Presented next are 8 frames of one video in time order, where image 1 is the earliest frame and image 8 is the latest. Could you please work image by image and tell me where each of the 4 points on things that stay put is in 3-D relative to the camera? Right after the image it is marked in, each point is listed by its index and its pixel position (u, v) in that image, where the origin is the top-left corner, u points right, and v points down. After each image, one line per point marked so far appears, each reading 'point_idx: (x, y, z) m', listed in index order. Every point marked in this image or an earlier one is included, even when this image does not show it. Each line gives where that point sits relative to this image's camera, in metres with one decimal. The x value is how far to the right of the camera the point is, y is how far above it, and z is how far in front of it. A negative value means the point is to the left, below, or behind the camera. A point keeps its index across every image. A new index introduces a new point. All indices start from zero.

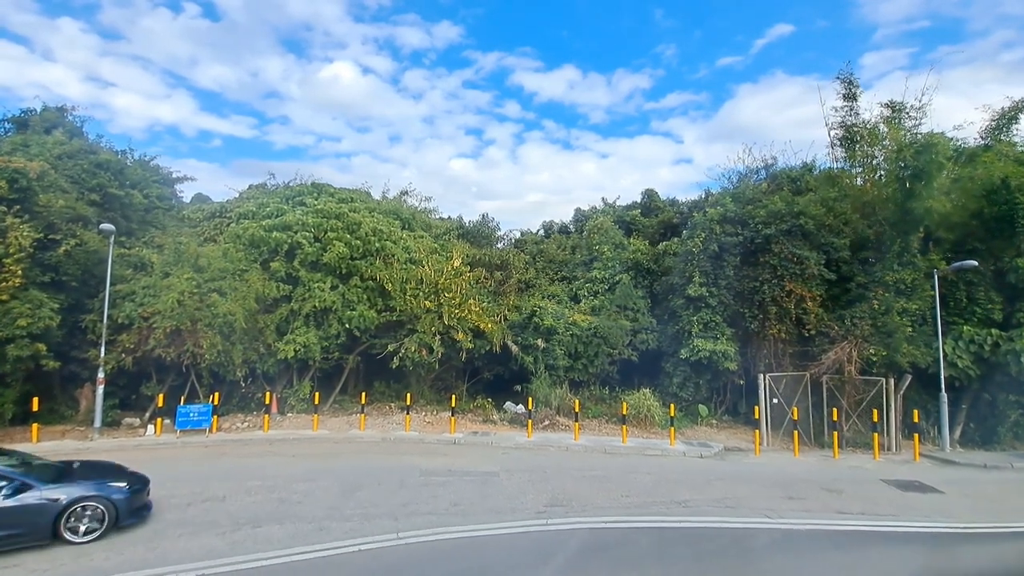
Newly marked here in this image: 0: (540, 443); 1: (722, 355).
0: (+0.8, -4.4, +14.5) m
1: (+6.9, -2.2, +16.6) m
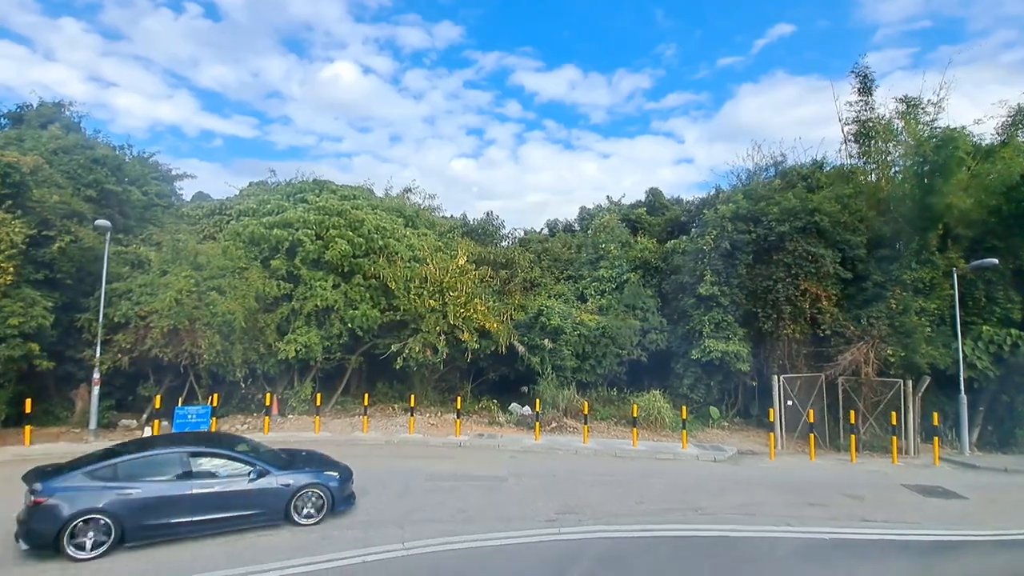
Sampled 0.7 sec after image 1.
0: (+1.0, -4.4, +14.1) m
1: (+7.1, -2.2, +16.2) m
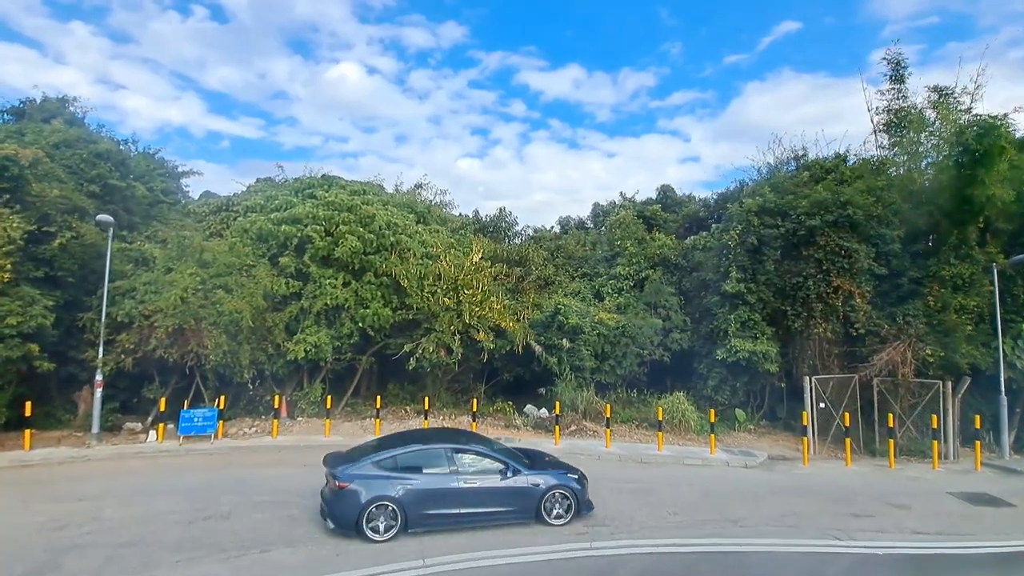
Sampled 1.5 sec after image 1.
0: (+1.5, -4.3, +13.4) m
1: (+7.6, -2.1, +15.4) m
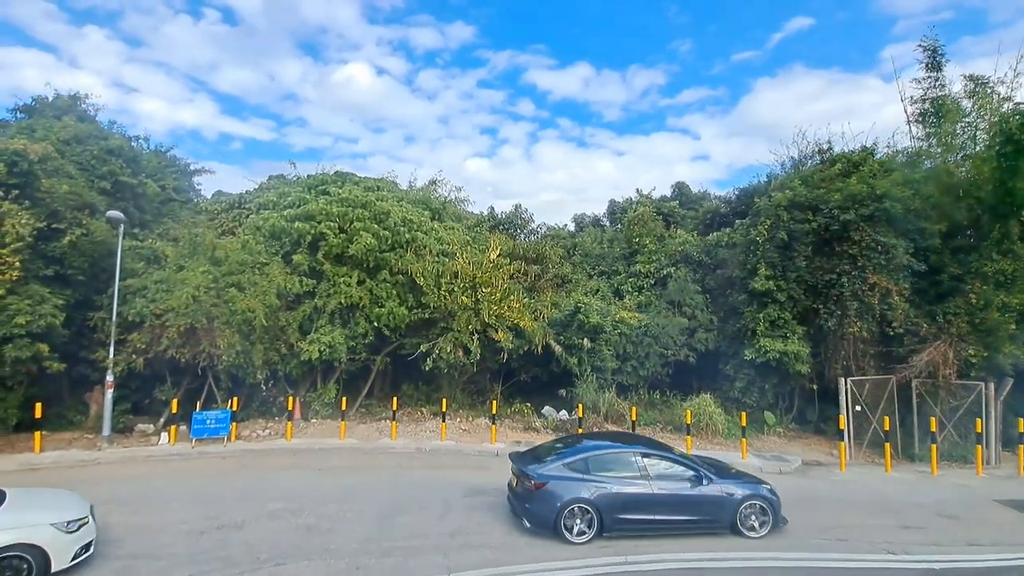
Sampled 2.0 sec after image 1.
0: (+2.0, -4.2, +12.9) m
1: (+8.2, -2.0, +14.8) m
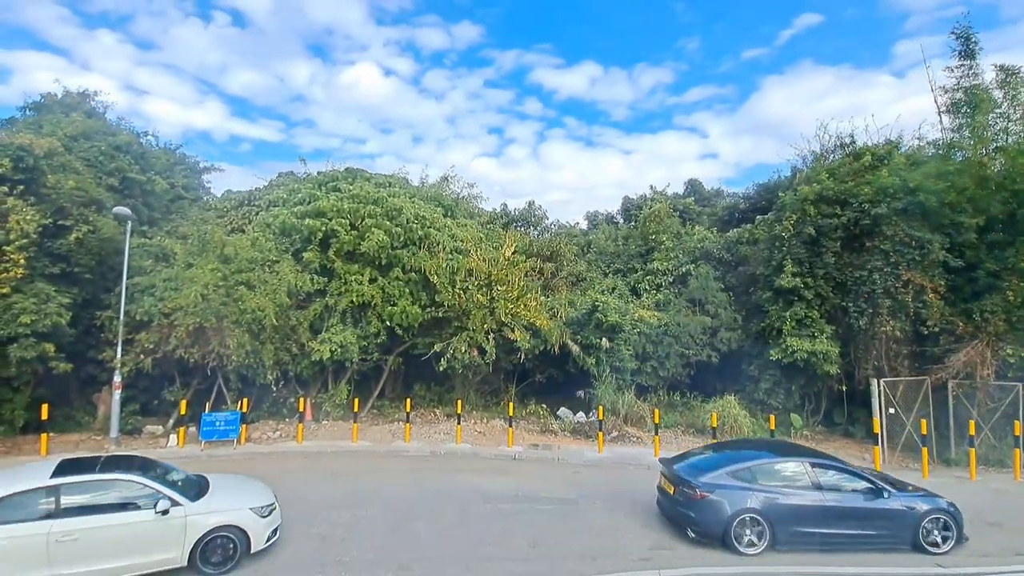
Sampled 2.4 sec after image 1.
0: (+2.5, -4.2, +12.4) m
1: (+8.7, -1.9, +14.2) m
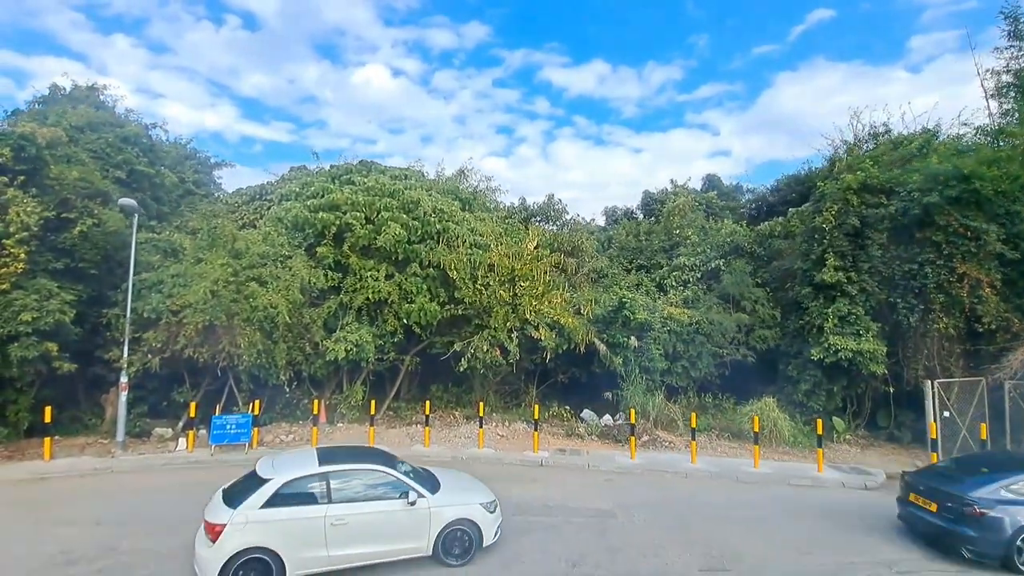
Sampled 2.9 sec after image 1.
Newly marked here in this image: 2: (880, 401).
0: (+3.1, -4.1, +11.6) m
1: (+9.3, -1.8, +13.3) m
2: (+10.6, -3.3, +14.7) m
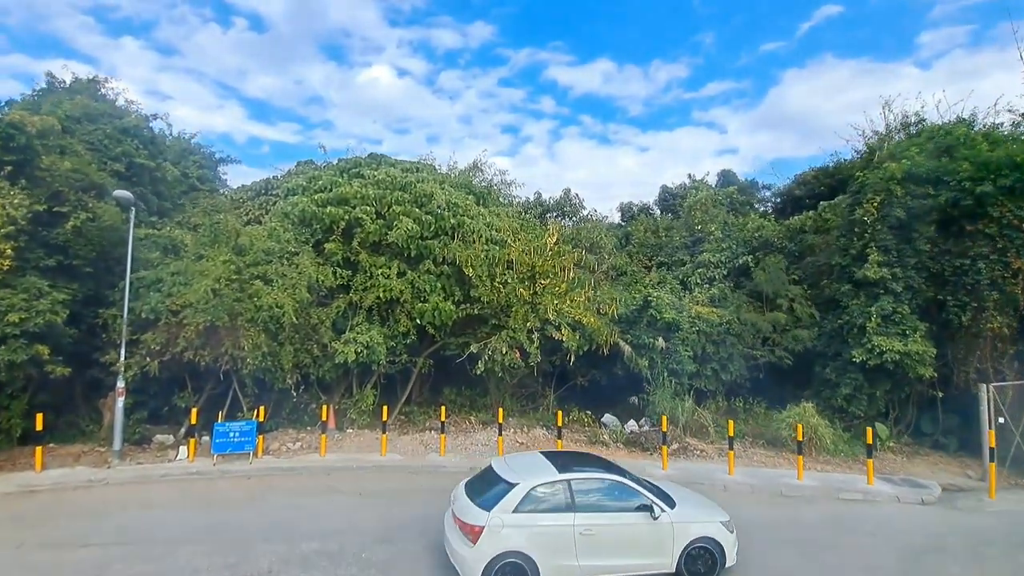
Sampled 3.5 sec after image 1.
0: (+3.6, -4.0, +10.7) m
1: (+9.8, -1.7, +12.3) m
2: (+11.1, -3.2, +13.7) m
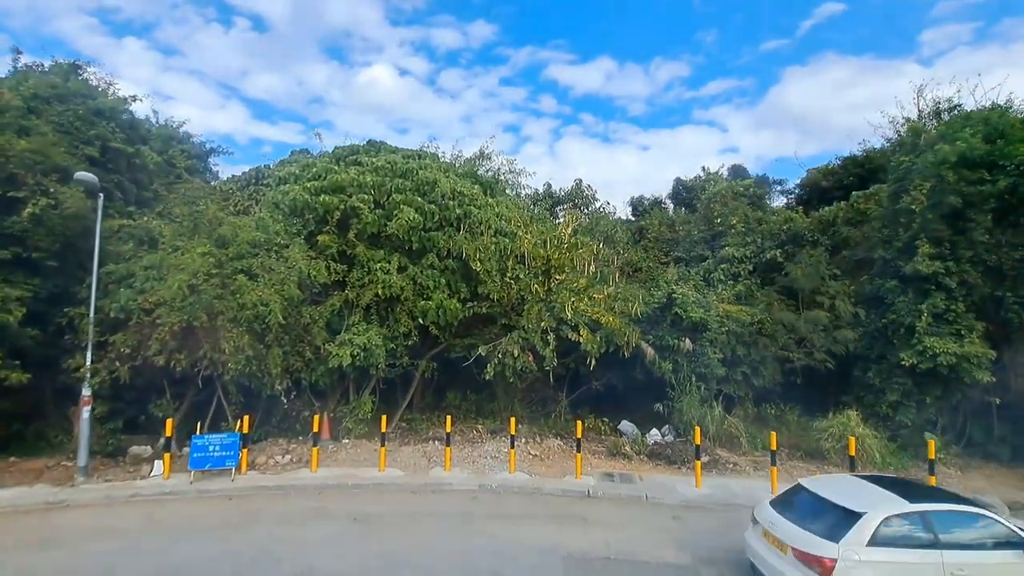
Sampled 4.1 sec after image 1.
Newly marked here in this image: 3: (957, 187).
0: (+3.9, -3.9, +9.5) m
1: (+10.1, -1.6, +11.1) m
2: (+11.4, -3.1, +12.5) m
3: (+10.3, +2.3, +11.7) m
